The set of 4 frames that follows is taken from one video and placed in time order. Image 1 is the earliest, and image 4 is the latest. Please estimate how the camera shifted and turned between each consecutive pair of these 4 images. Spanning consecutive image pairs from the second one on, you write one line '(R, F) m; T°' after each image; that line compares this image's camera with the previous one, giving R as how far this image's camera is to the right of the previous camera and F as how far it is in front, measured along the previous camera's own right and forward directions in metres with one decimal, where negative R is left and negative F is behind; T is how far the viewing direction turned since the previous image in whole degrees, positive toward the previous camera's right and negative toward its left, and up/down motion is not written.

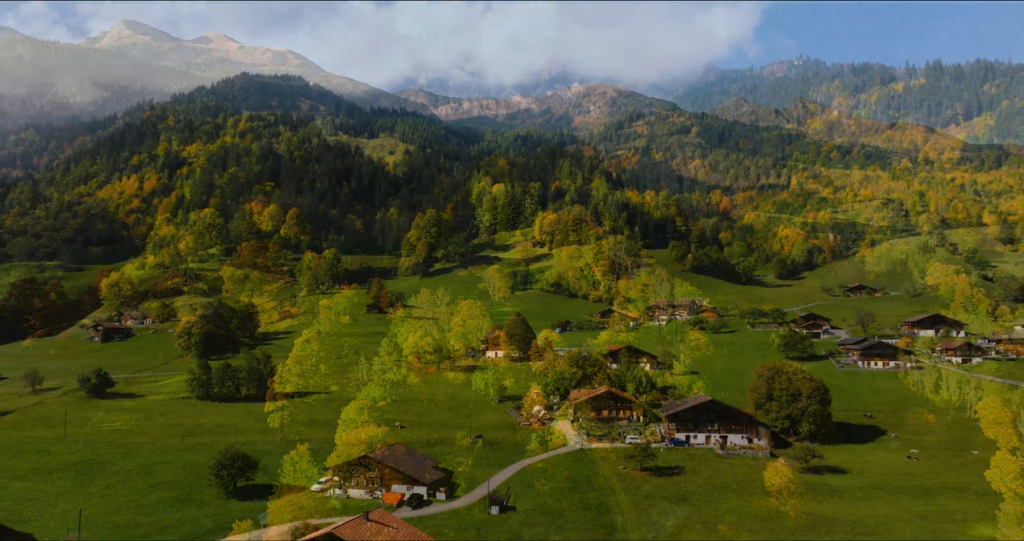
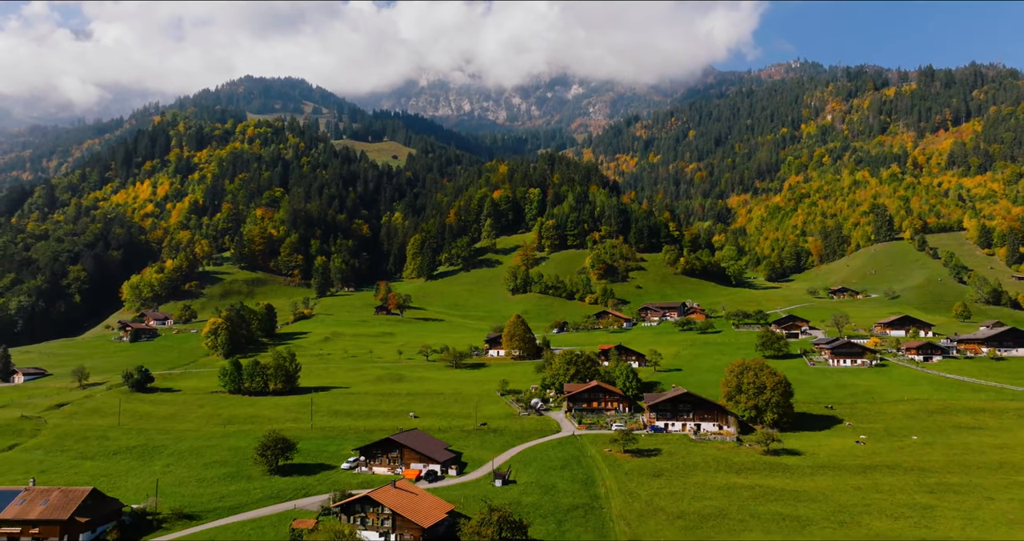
(0.0, -9.6) m; 0°
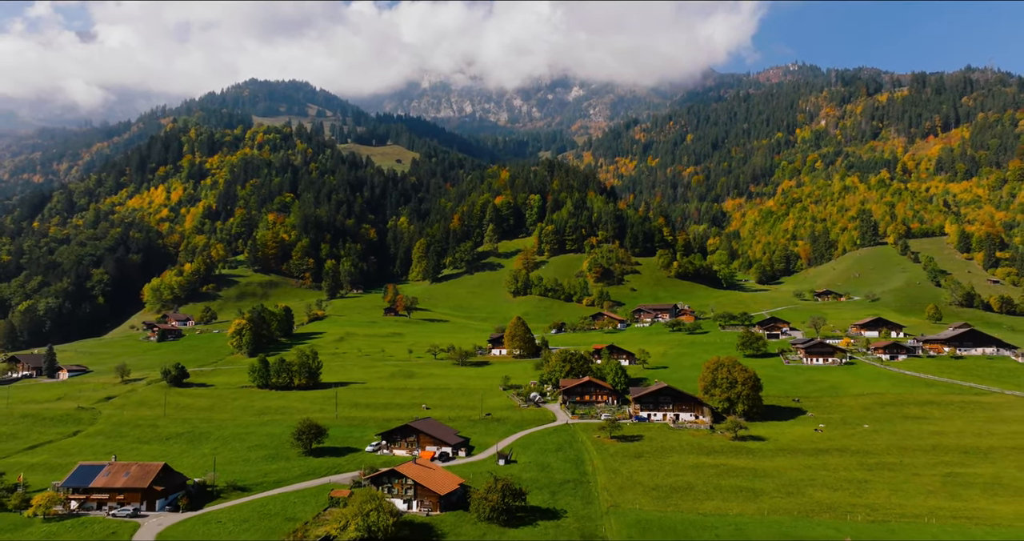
(0.0, -10.3) m; 0°
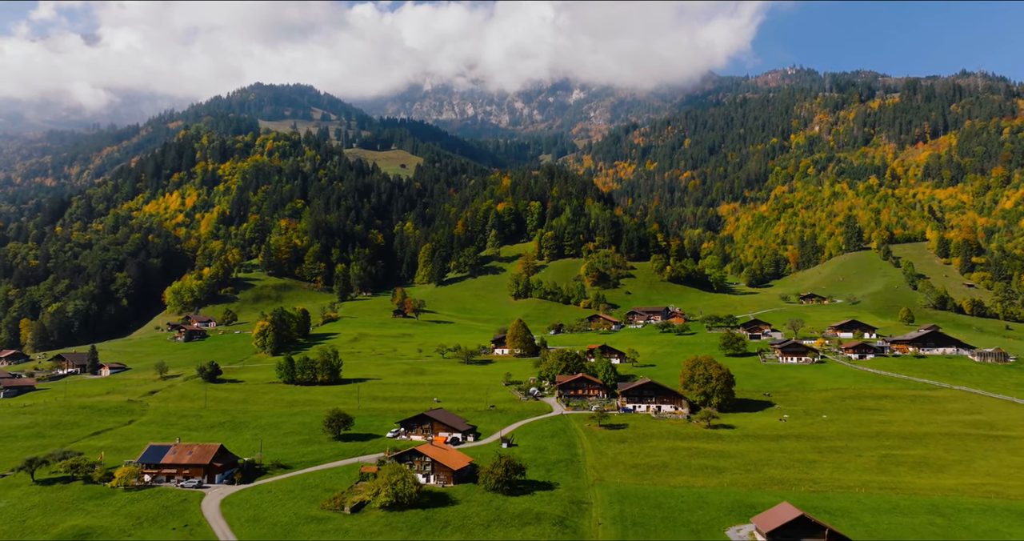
(0.0, -11.6) m; 0°
